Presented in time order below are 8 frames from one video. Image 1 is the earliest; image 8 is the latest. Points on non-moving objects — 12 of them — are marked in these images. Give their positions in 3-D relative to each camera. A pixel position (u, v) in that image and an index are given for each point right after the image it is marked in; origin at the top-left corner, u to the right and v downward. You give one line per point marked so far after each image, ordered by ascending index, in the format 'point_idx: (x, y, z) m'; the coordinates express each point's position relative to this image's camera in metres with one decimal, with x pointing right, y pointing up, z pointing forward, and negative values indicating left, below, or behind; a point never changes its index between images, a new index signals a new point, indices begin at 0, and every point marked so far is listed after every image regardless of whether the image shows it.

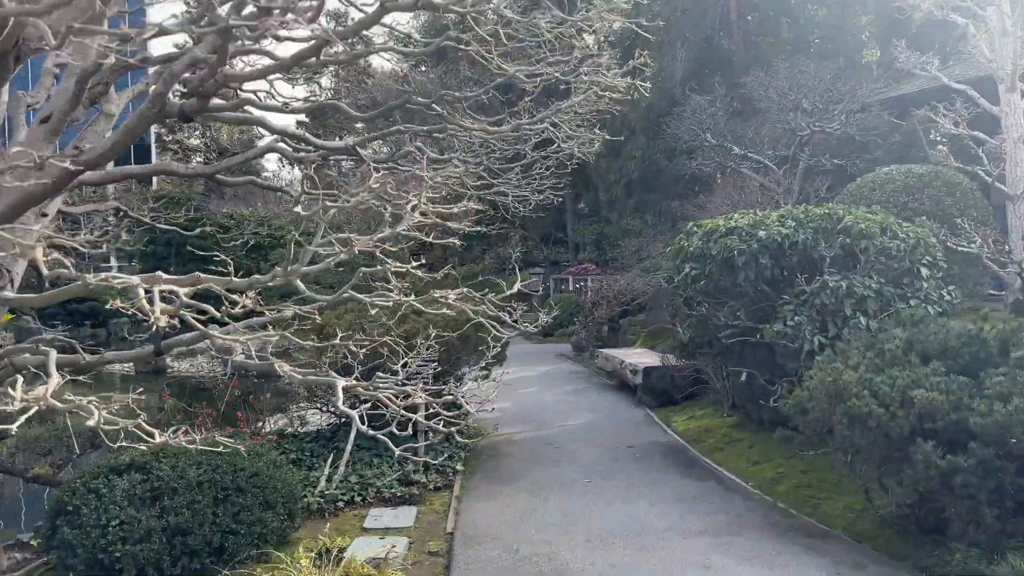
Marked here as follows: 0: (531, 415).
0: (+0.2, -1.5, +10.3) m
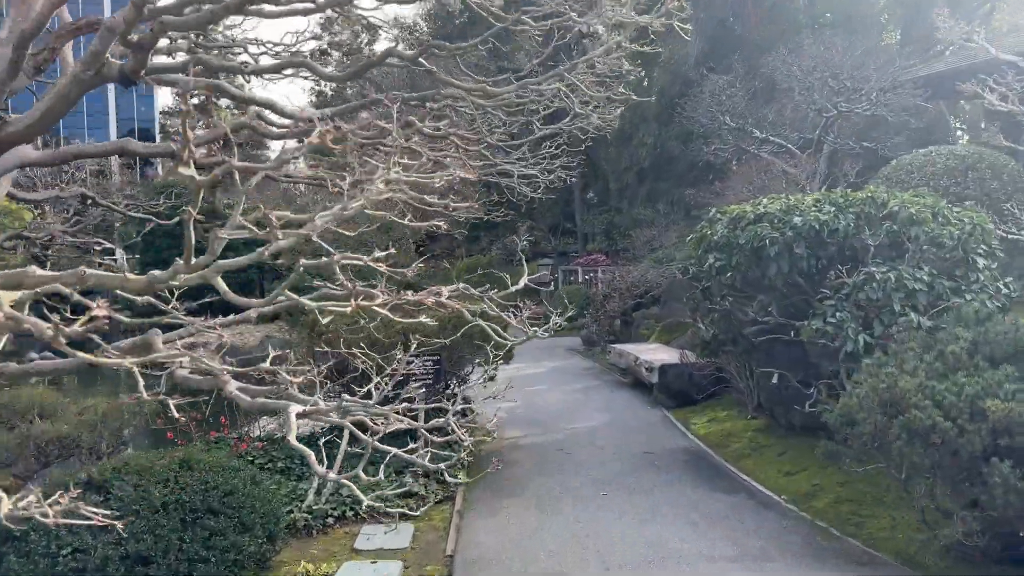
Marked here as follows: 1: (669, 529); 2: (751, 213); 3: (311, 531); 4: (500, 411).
0: (+0.3, -1.4, +9.7) m
1: (+1.0, -1.6, +5.7) m
2: (+1.9, +0.6, +6.6) m
3: (-1.4, -1.7, +6.0) m
4: (-0.1, -1.5, +9.9) m
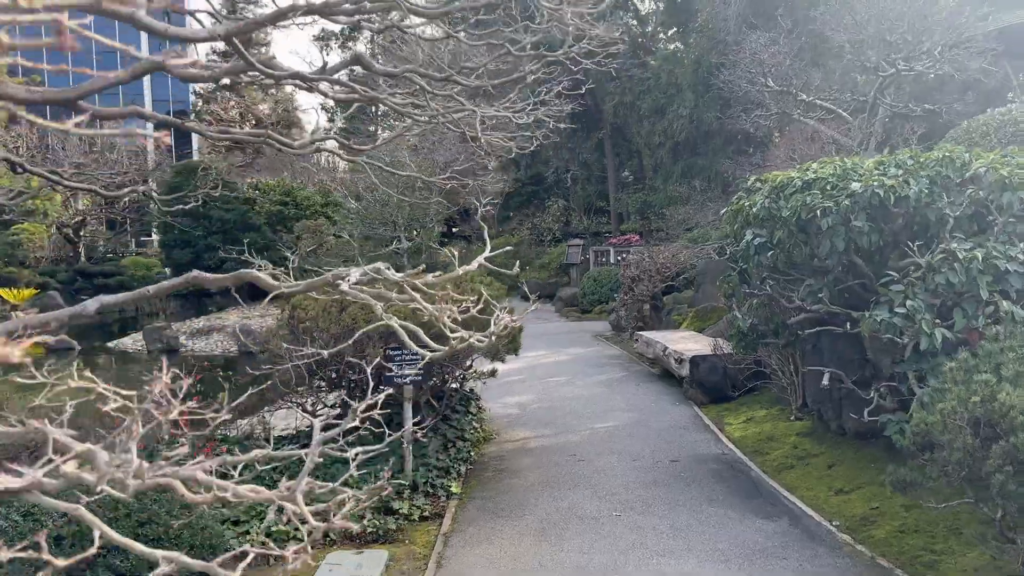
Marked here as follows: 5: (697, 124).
0: (+0.4, -1.3, +8.7) m
1: (+1.0, -1.5, +4.7) m
2: (+1.8, +0.7, +5.5) m
3: (-1.4, -1.6, +5.0) m
4: (0.0, -1.3, +9.0) m
5: (+4.2, +3.7, +19.7) m
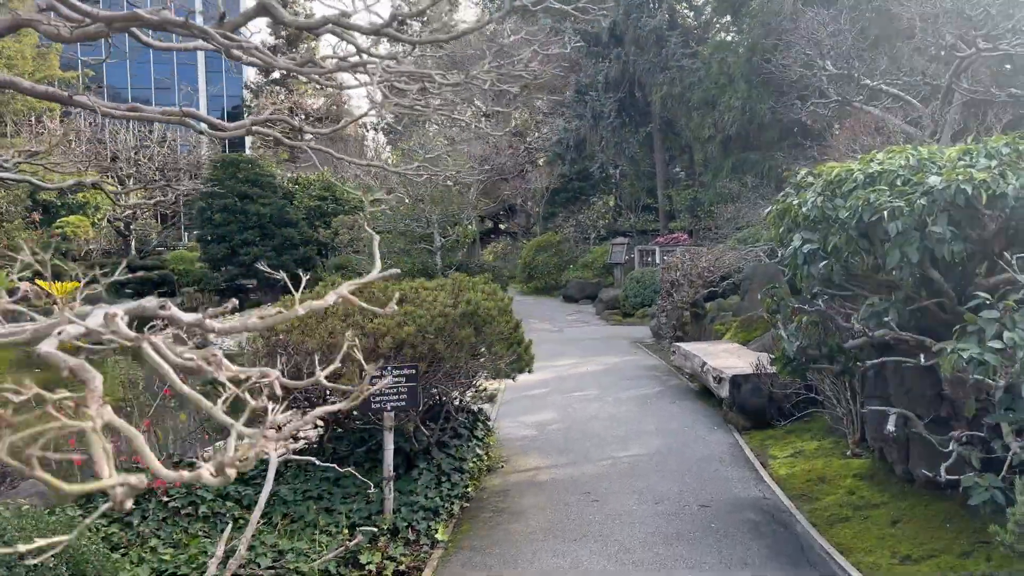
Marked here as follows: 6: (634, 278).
0: (+0.5, -1.3, +7.7) m
1: (+0.9, -1.6, +3.7) m
2: (+1.8, +0.6, +4.5) m
3: (-1.5, -1.6, +4.2) m
4: (+0.1, -1.3, +8.0) m
5: (+5.1, +3.7, +18.5) m
6: (+2.6, +0.2, +18.4) m
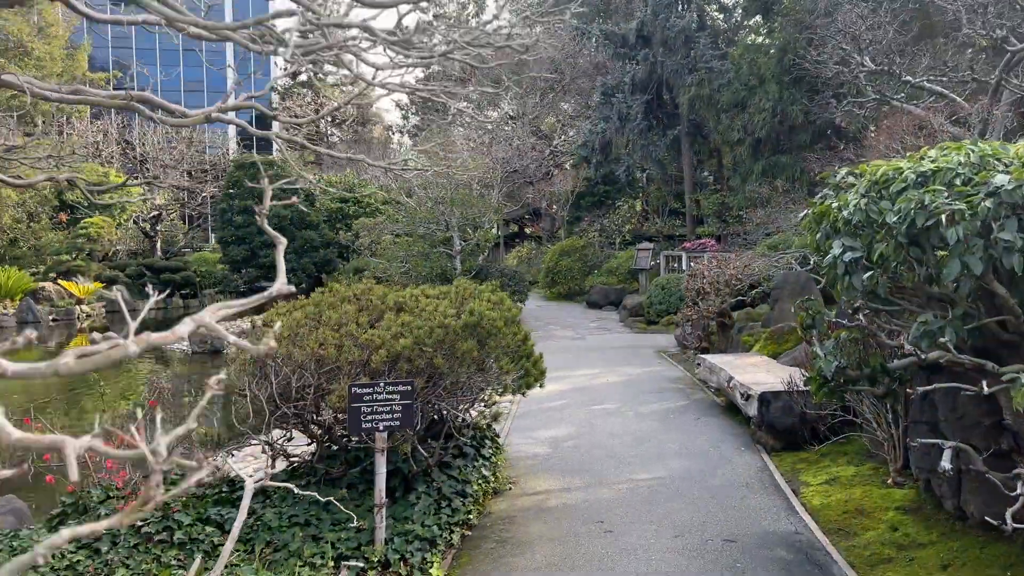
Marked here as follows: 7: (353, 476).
0: (+0.6, -1.4, +7.2) m
1: (+0.8, -1.6, +3.1) m
2: (+1.8, +0.5, +3.9) m
3: (-1.5, -1.7, +3.7) m
4: (+0.2, -1.4, +7.5) m
5: (+5.6, +3.5, +17.8) m
6: (+3.0, +0.1, +17.8) m
7: (-1.0, -1.2, +5.5) m
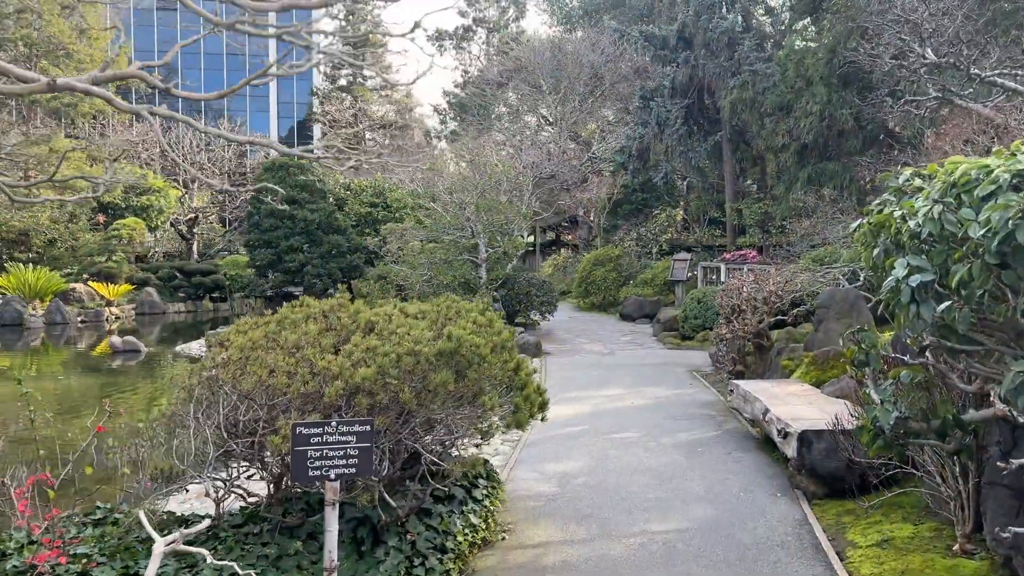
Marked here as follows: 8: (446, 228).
0: (+0.6, -1.5, +6.3) m
1: (+0.7, -1.7, +2.2) m
2: (+1.7, +0.4, +3.0) m
3: (-1.7, -1.7, +2.9) m
4: (+0.3, -1.5, +6.6) m
5: (+6.2, +3.2, +16.7) m
6: (+3.6, -0.2, +16.8) m
7: (-1.1, -1.3, +4.7) m
8: (-1.3, +1.2, +17.7) m
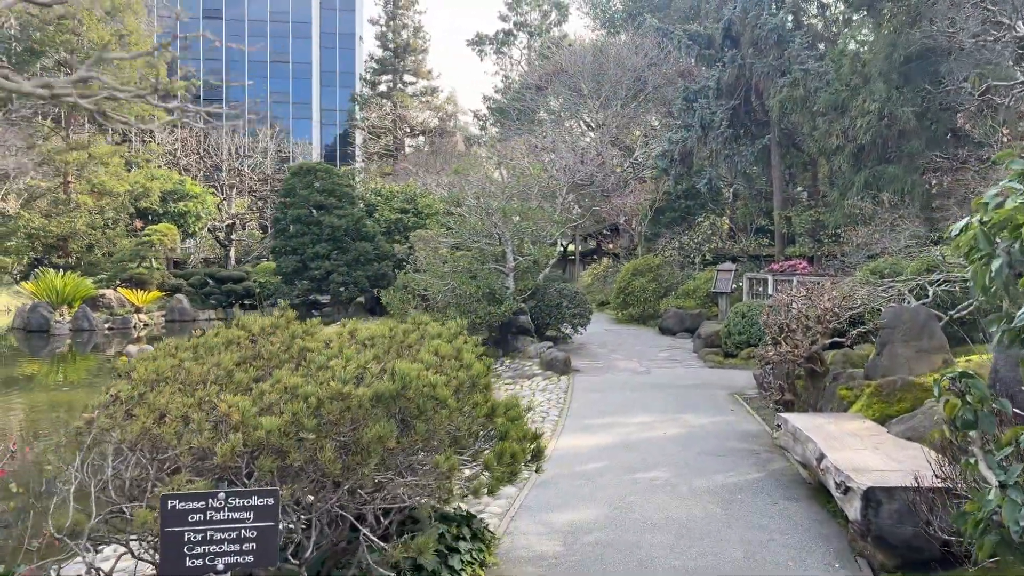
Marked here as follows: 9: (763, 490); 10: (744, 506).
0: (+0.6, -1.6, +5.1) m
1: (+0.4, -1.8, +1.1) m
2: (+1.5, +0.3, +1.8) m
3: (-1.9, -1.8, +1.9) m
4: (+0.2, -1.6, +5.5) m
5: (+6.7, +3.0, +15.3) m
6: (+4.1, -0.4, +15.5) m
7: (-1.2, -1.4, +3.6) m
8: (-0.8, +1.0, +16.7) m
9: (+2.0, -1.6, +6.7) m
10: (+1.7, -1.6, +6.3) m
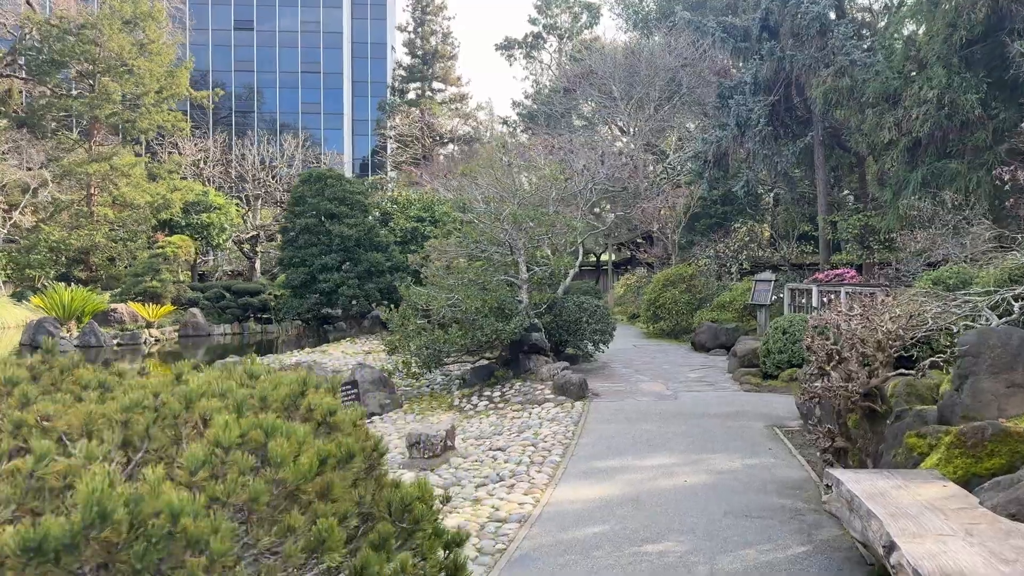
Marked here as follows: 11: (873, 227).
0: (+0.3, -1.7, +3.5) m
1: (-0.1, -1.9, -0.5) m
2: (+1.1, +0.3, +0.2) m
3: (-2.3, -1.9, +0.4) m
4: (0.0, -1.7, +3.9) m
5: (+6.8, +2.8, +13.5) m
6: (+4.3, -0.6, +13.8) m
7: (-1.6, -1.5, +2.1) m
8: (-0.5, +0.8, +15.2) m
9: (+1.7, -1.7, +5.0) m
10: (+1.5, -1.7, +4.6) m
11: (+7.6, +1.3, +18.1) m
